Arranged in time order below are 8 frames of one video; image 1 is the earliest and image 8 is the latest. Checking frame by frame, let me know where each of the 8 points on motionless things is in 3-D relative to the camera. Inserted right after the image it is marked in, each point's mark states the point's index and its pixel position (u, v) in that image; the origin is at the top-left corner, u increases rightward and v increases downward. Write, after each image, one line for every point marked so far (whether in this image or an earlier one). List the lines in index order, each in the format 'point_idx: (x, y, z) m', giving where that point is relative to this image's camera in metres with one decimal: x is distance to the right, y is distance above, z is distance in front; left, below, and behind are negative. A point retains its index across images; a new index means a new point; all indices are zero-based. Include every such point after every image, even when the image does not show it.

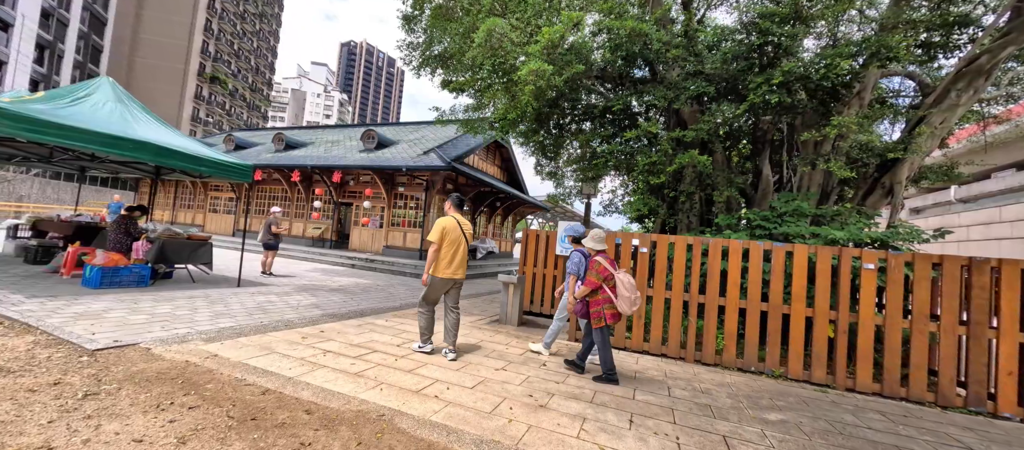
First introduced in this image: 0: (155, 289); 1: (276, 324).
0: (-4.8, -0.9, +5.1) m
1: (-2.4, -1.0, +3.9) m
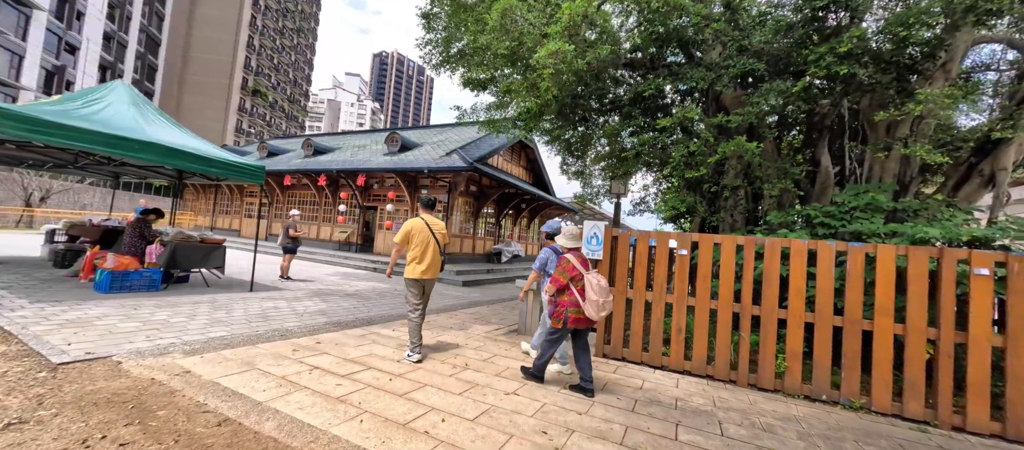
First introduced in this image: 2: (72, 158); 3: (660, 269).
0: (-4.5, -0.9, +4.9) m
1: (-2.3, -1.0, +3.6) m
2: (-7.2, +1.1, +6.2) m
3: (+1.4, -0.4, +3.6) m
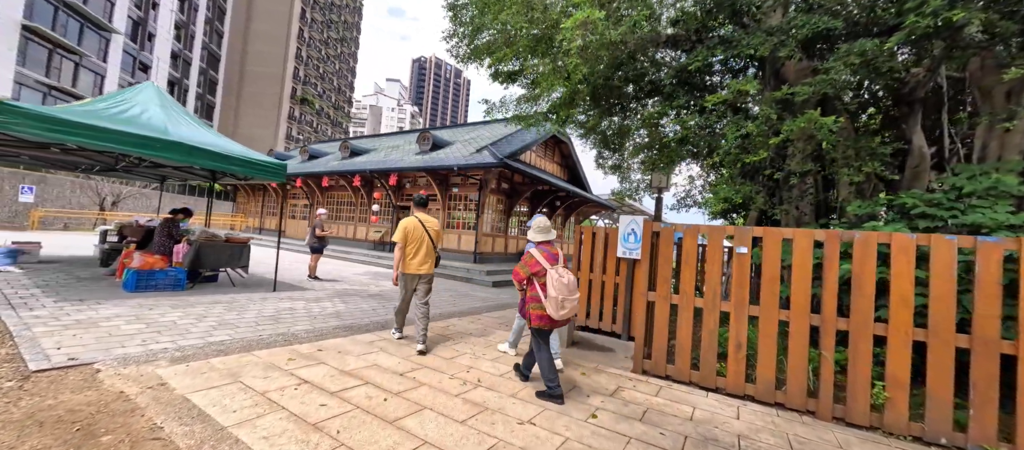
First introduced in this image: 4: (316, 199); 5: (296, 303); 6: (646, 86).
0: (-4.2, -0.9, +4.9) m
1: (-2.1, -1.0, +3.3) m
2: (-6.8, +1.1, +6.4) m
3: (+1.6, -0.4, +3.0) m
4: (-8.7, +1.2, +16.8) m
5: (-2.8, -1.0, +4.9) m
6: (+2.2, +2.3, +6.2) m
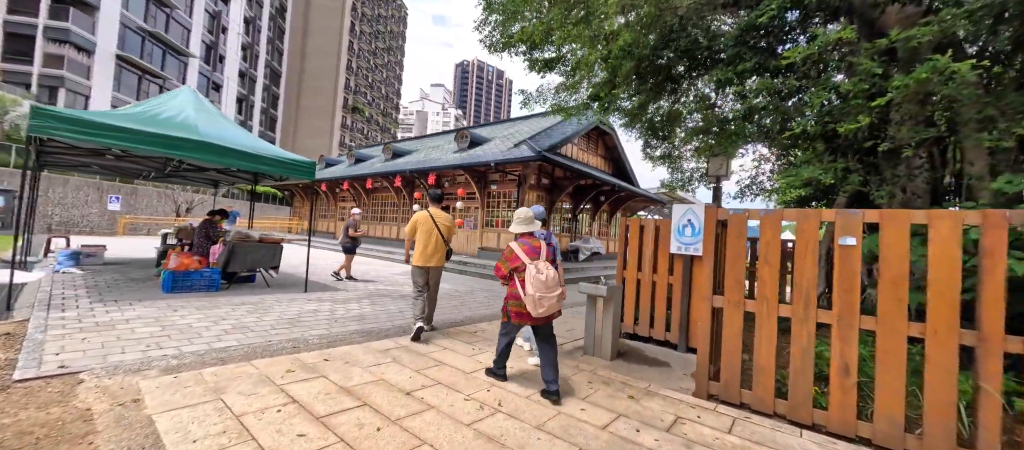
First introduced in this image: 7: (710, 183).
0: (-3.7, -0.9, +4.9) m
1: (-1.8, -1.0, +3.0) m
2: (-6.2, +1.0, +6.7) m
3: (+1.7, -0.3, +2.3) m
4: (-6.8, +1.1, +17.2) m
5: (-2.4, -1.0, +4.7) m
6: (+2.7, +2.4, +5.4) m
7: (+4.5, +1.0, +8.6) m
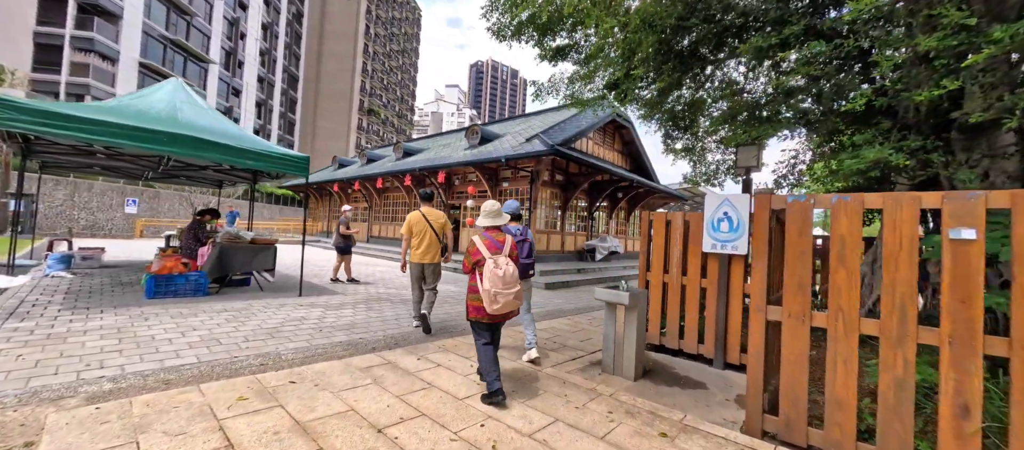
0: (-3.6, -0.9, +4.5) m
1: (-1.8, -0.9, +2.6) m
2: (-6.0, +1.0, +6.4) m
3: (+1.7, -0.2, +1.7) m
4: (-6.2, +1.1, +17.0) m
5: (-2.3, -1.0, +4.3) m
6: (+2.8, +2.4, +4.7) m
7: (+4.7, +1.0, +7.9) m
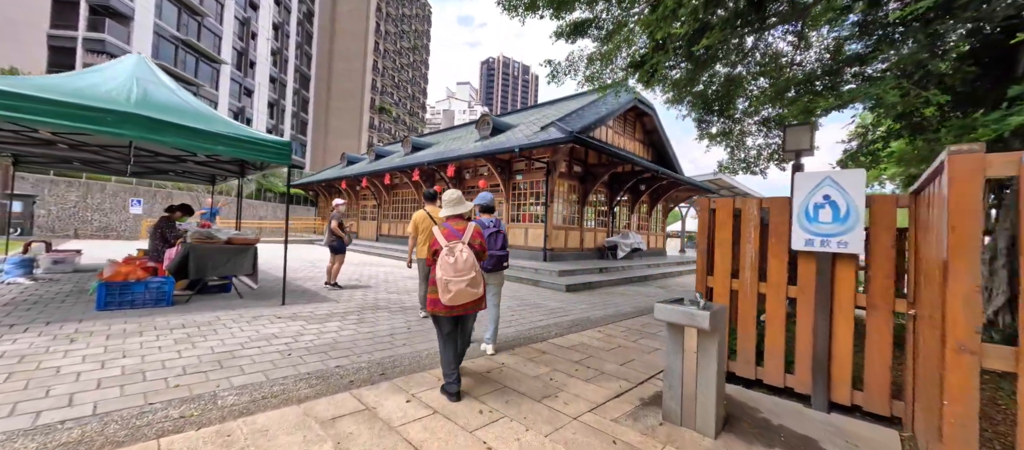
0: (-3.5, -0.9, +3.8) m
1: (-1.7, -0.9, +1.8) m
2: (-5.8, +1.0, +5.8) m
3: (+1.8, -0.1, +0.8) m
4: (-5.6, +1.2, +16.3) m
5: (-2.1, -0.9, +3.6) m
6: (+2.9, +2.5, +3.8) m
7: (+5.0, +1.2, +6.9) m
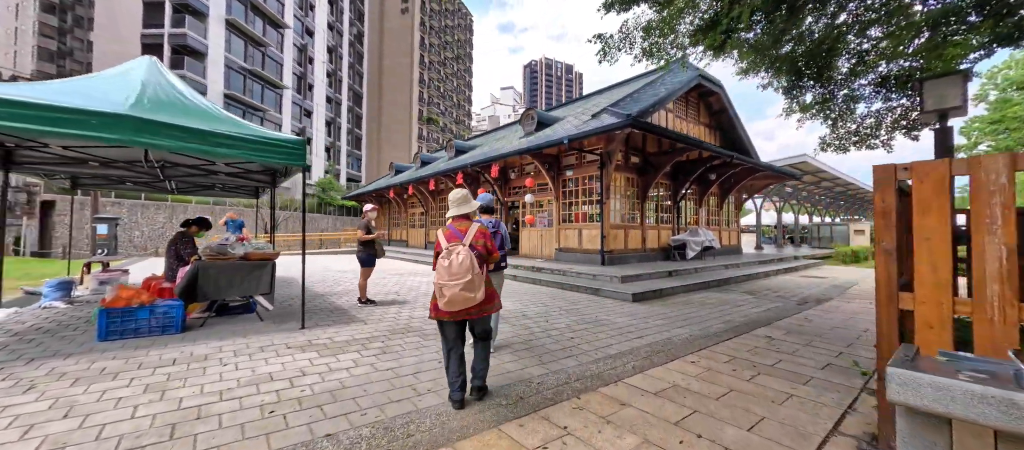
0: (-3.0, -1.0, +3.3) m
1: (-1.5, -1.0, +1.1) m
2: (-5.1, +0.7, +5.6) m
3: (+1.8, 0.0, -0.4) m
4: (-3.6, +0.9, +16.0) m
5: (-1.6, -1.0, +2.9) m
6: (+3.2, +2.7, +2.5) m
7: (+5.7, +1.4, +5.3) m
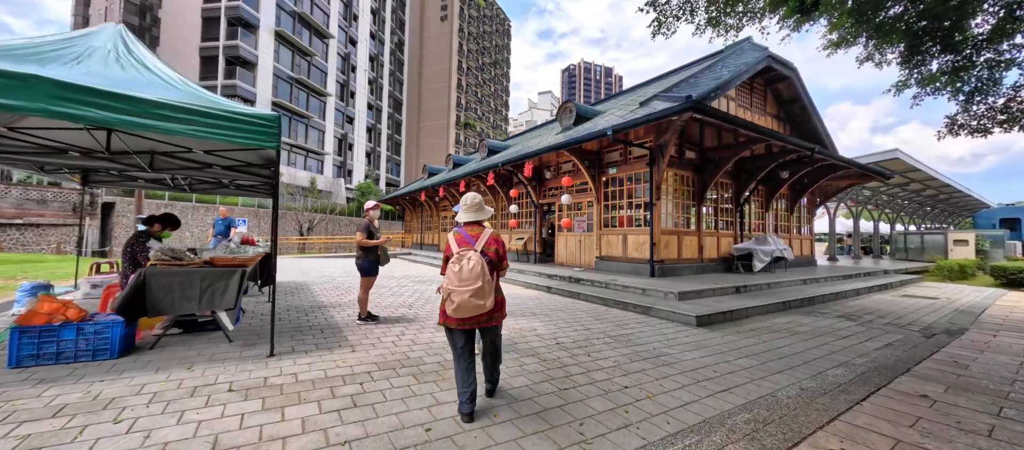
0: (-2.8, -1.0, +2.5) m
1: (-1.5, -0.9, +0.2) m
2: (-4.7, +0.8, +5.0) m
3: (+1.6, 0.0, -1.5) m
4: (-2.1, +0.7, +15.3) m
5: (-1.5, -1.0, +2.0) m
6: (+3.3, +2.7, +1.2) m
7: (+6.1, +1.3, +3.7) m
